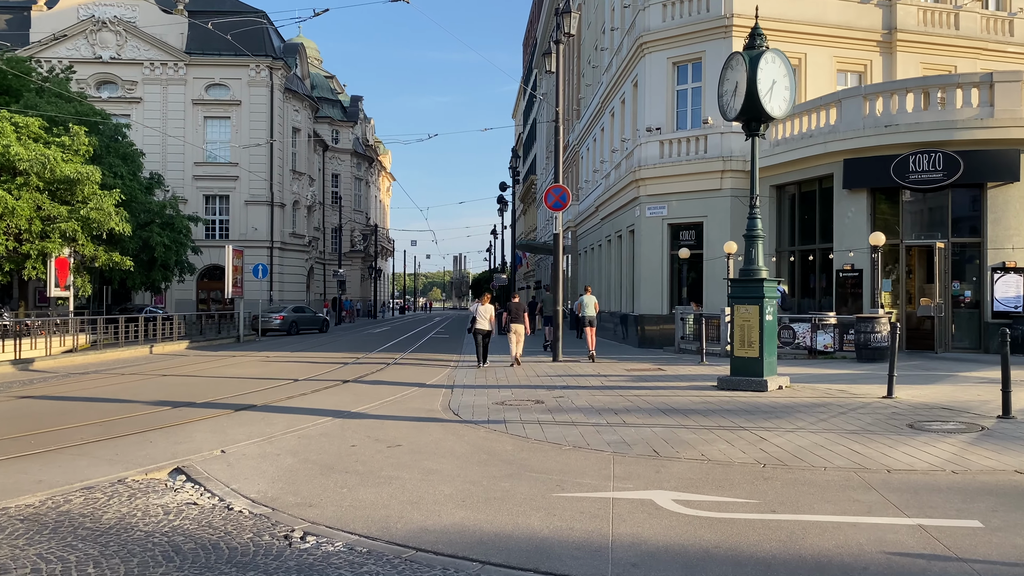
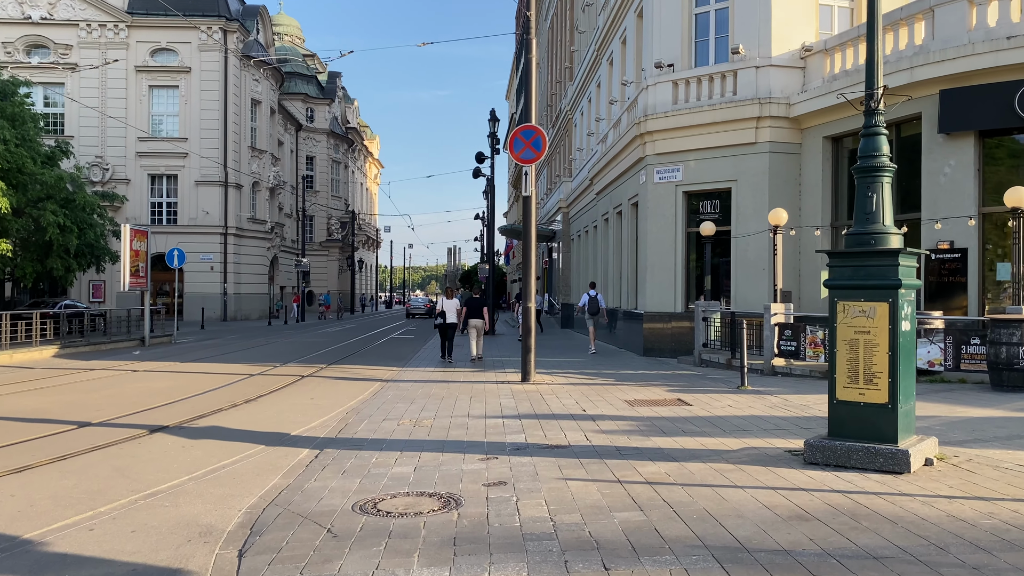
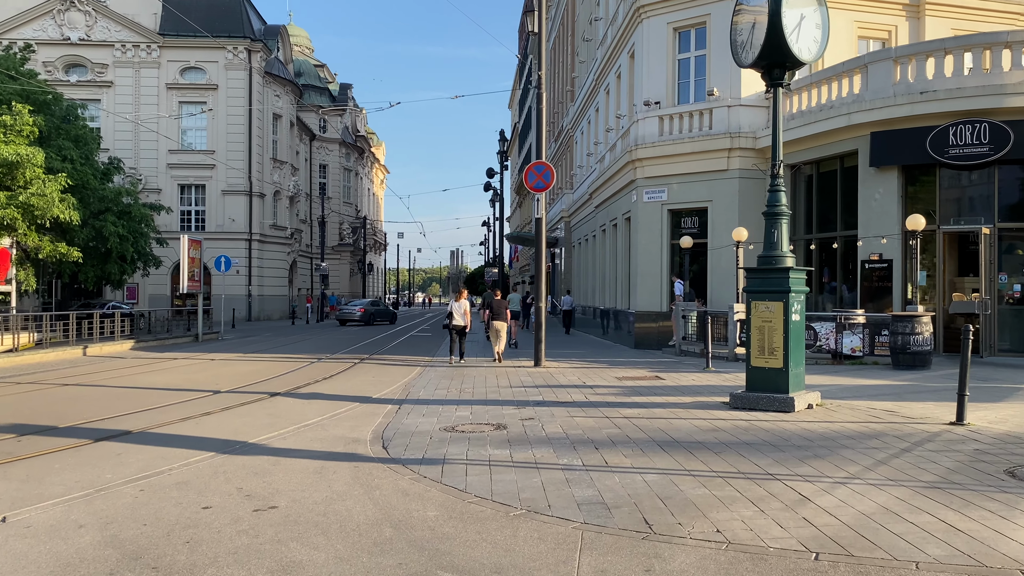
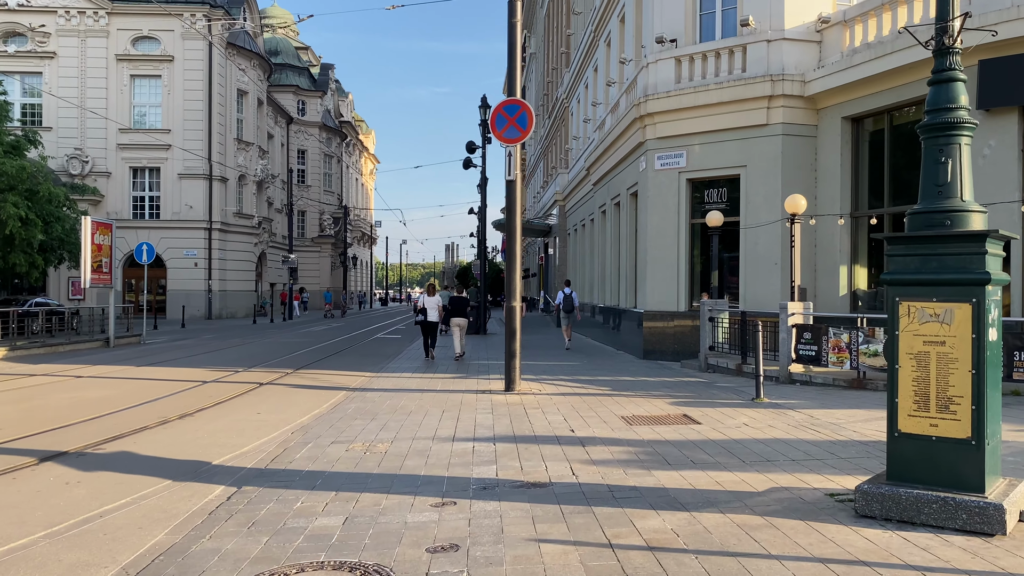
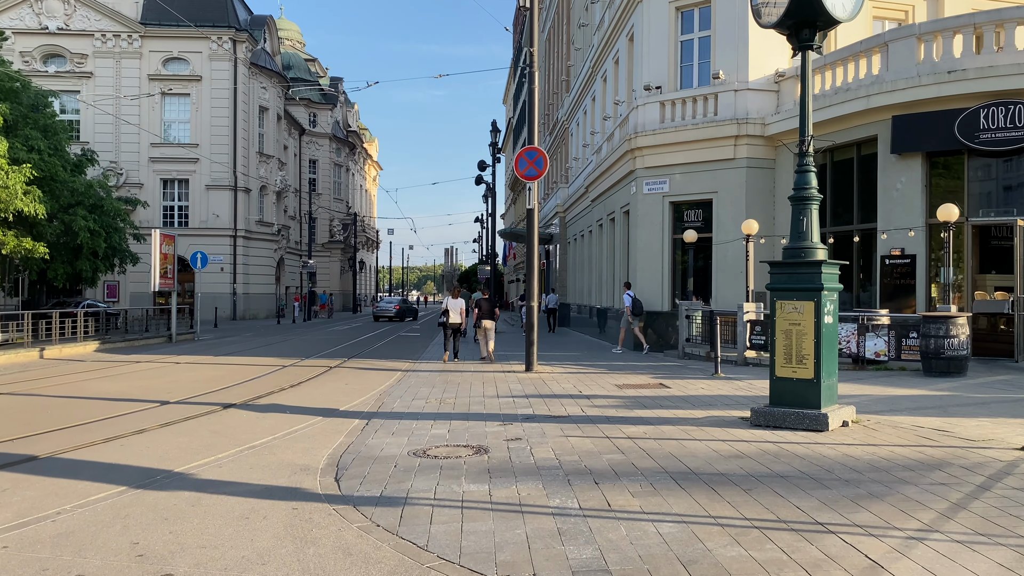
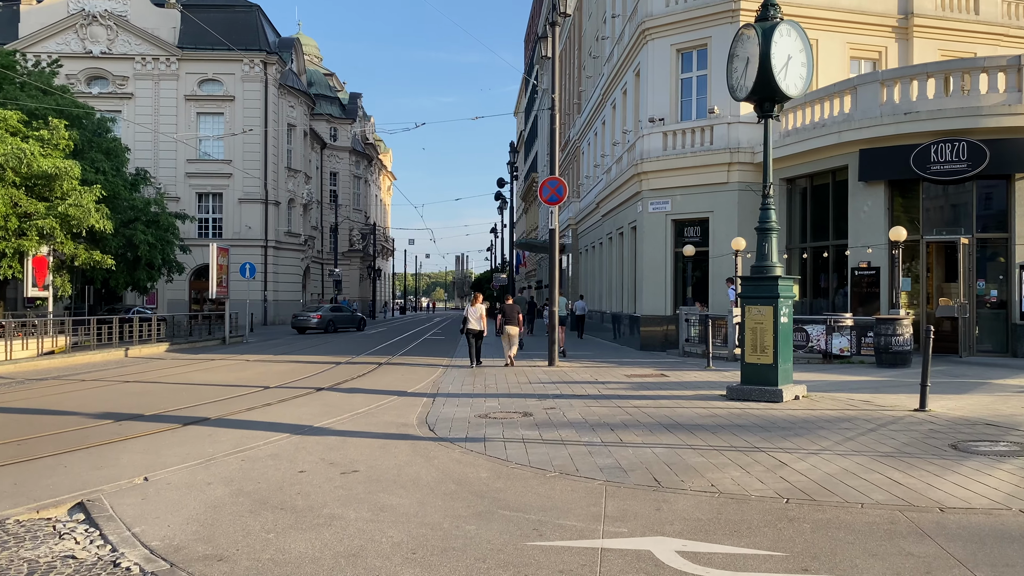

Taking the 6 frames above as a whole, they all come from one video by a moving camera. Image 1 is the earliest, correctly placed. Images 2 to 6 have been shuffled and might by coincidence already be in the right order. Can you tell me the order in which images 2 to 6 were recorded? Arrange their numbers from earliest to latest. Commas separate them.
6, 3, 5, 2, 4
